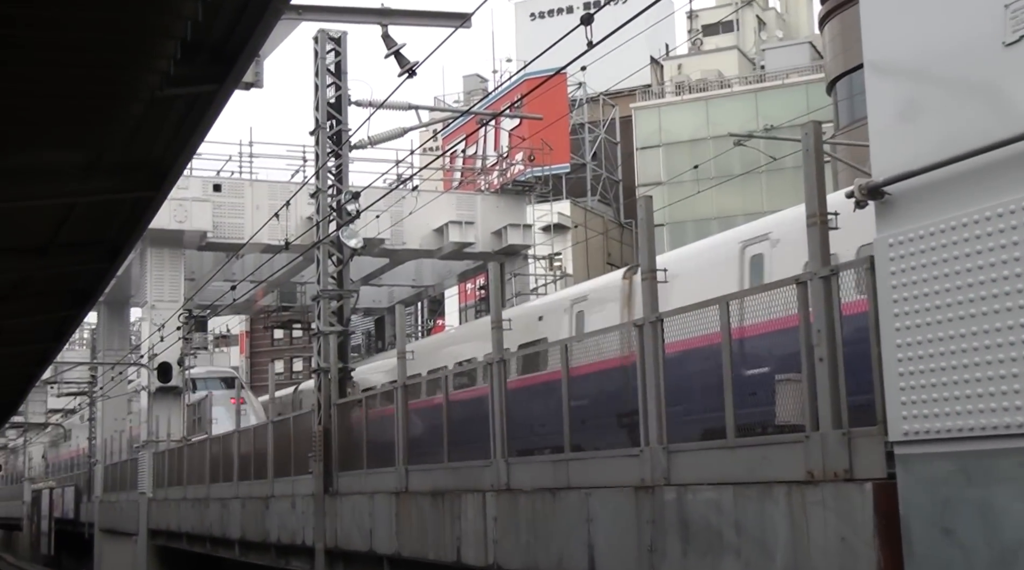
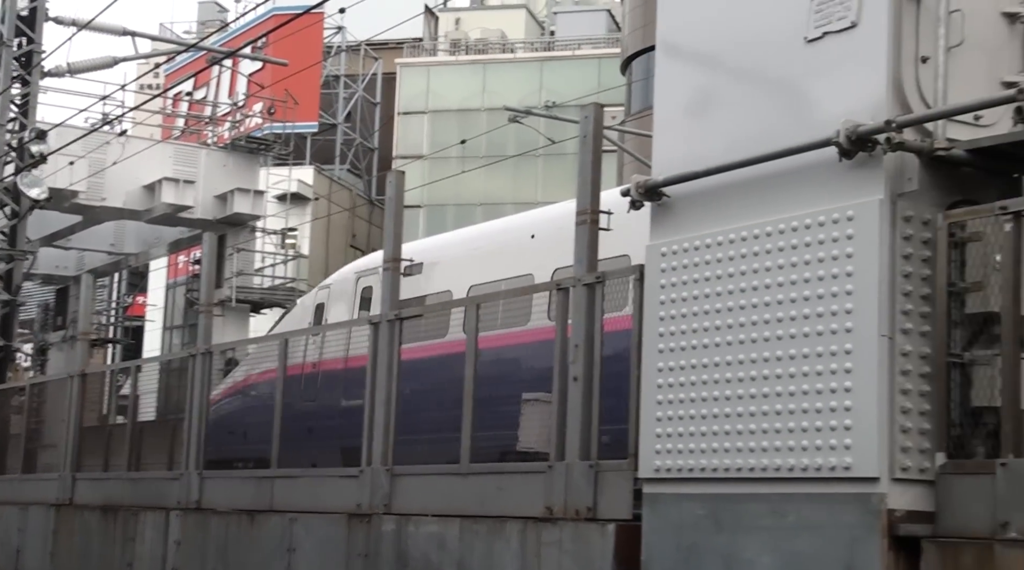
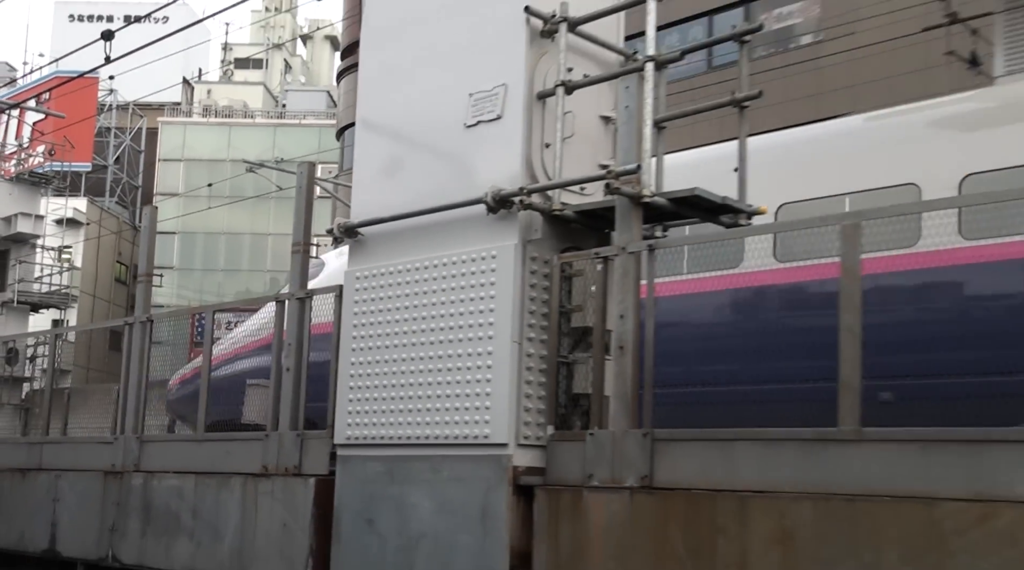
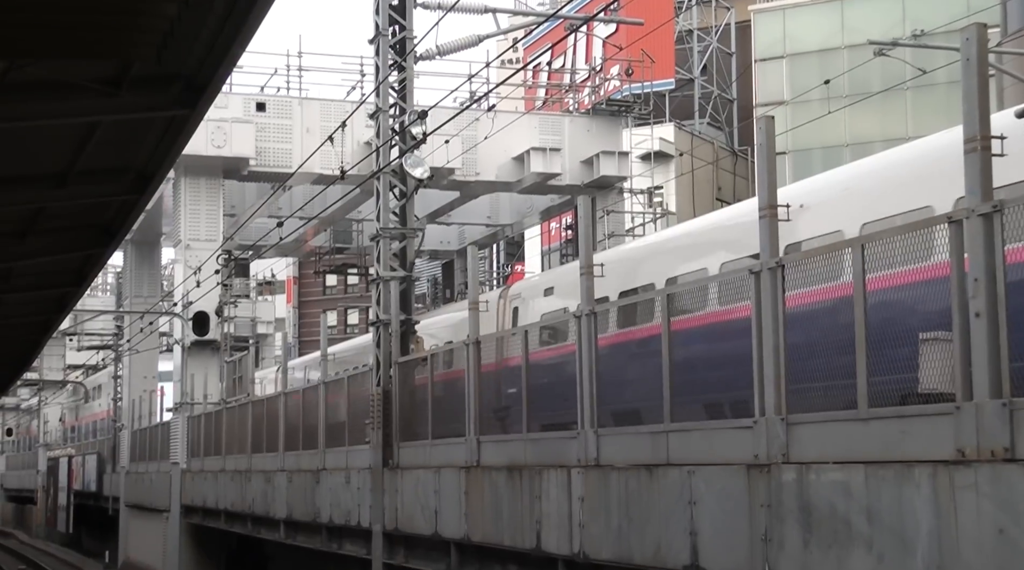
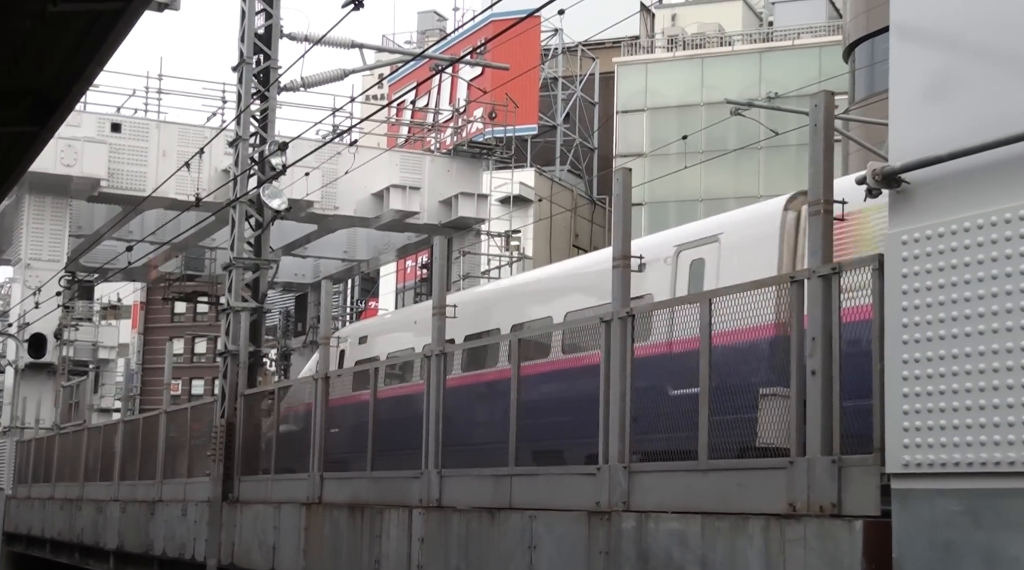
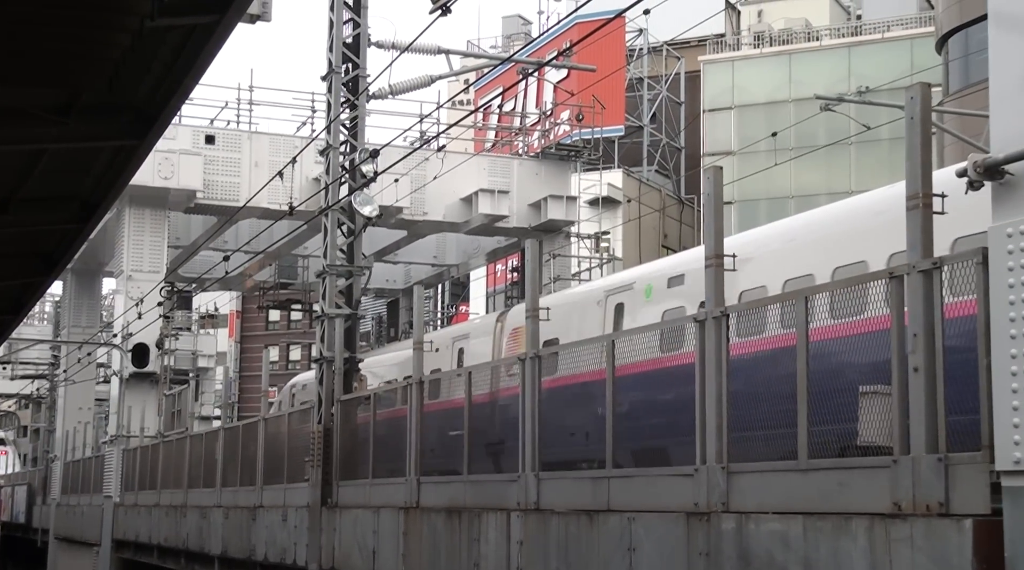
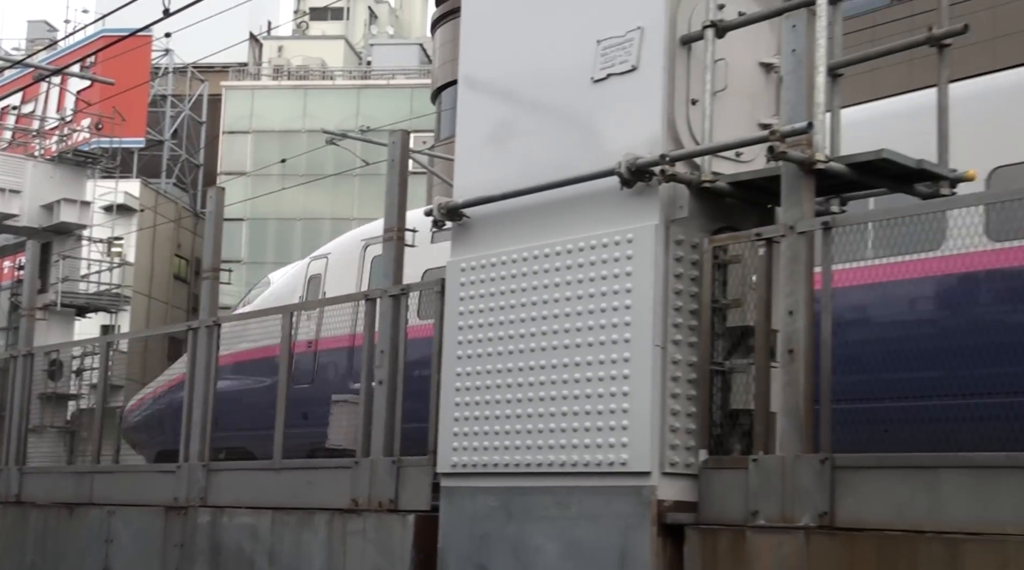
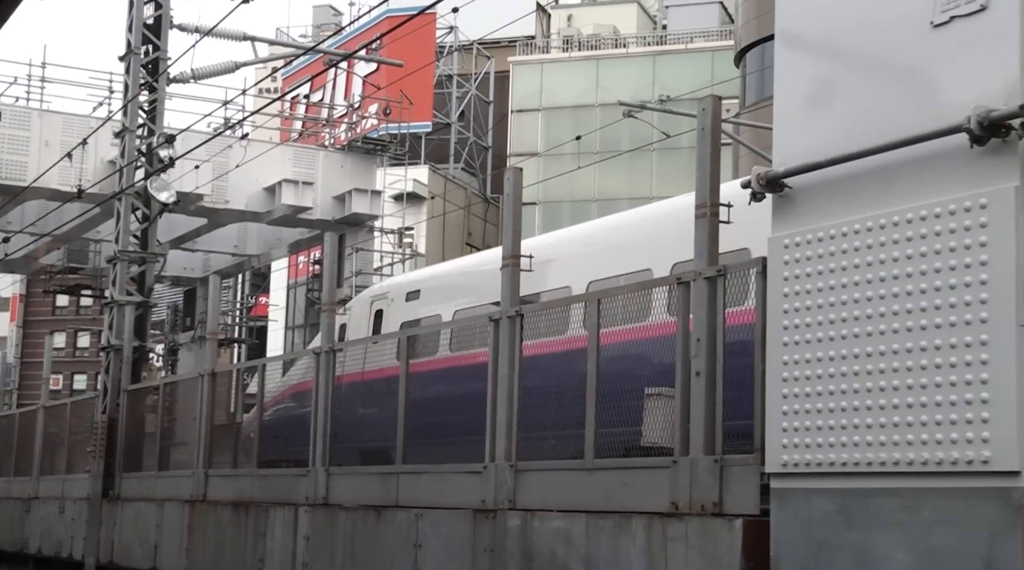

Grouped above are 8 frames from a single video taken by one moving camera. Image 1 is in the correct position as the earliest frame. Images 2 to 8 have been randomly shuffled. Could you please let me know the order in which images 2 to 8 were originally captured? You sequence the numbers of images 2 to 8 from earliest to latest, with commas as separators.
4, 6, 5, 8, 2, 7, 3
